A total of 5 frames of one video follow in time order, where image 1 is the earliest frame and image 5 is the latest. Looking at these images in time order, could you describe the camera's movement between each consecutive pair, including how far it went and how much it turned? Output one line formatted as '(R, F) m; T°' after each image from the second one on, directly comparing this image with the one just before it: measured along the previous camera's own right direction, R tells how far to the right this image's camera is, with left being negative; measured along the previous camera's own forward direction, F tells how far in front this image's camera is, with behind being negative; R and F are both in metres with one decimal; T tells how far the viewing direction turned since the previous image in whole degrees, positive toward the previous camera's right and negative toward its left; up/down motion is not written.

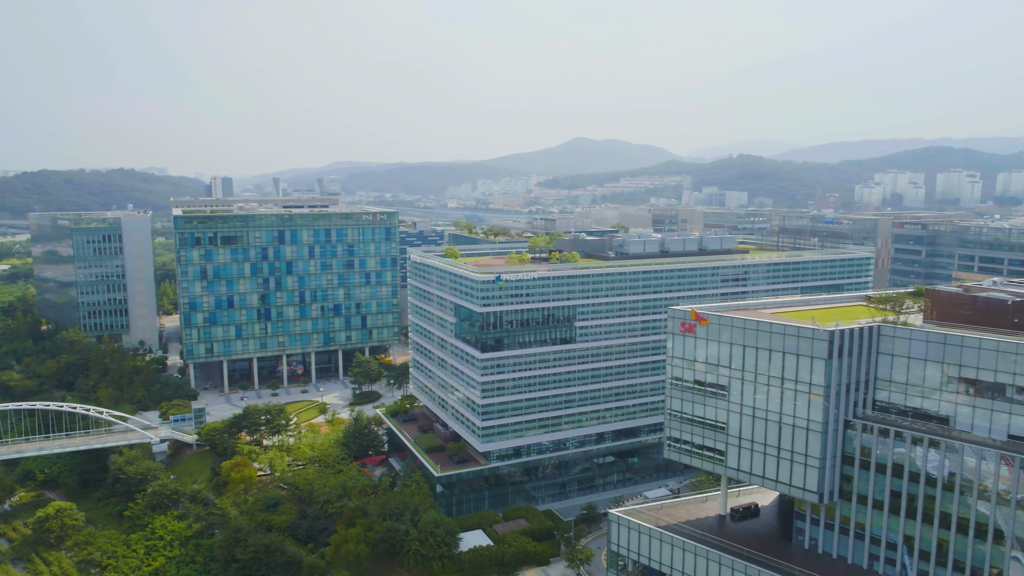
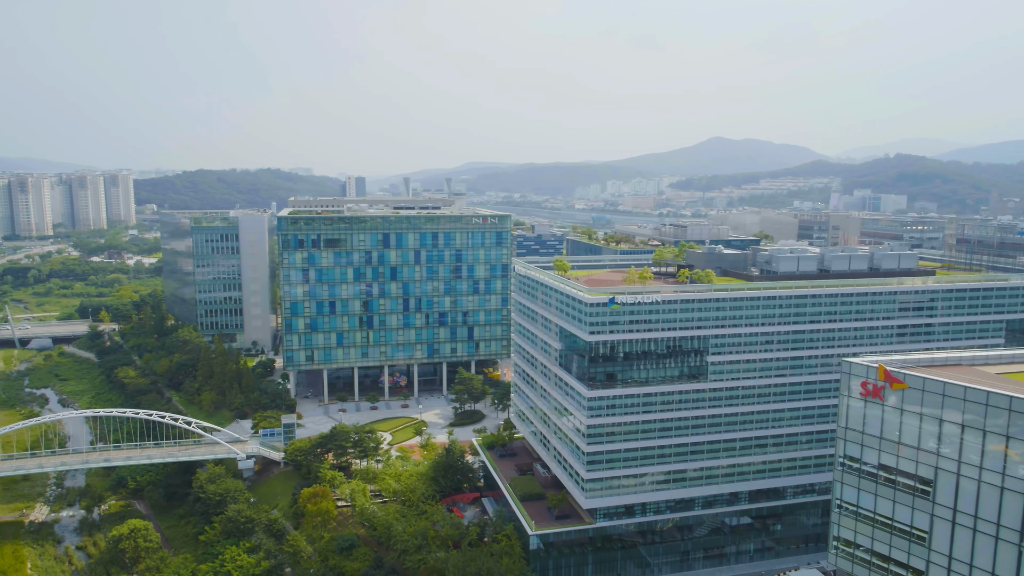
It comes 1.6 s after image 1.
(+0.6, +7.9) m; -10°
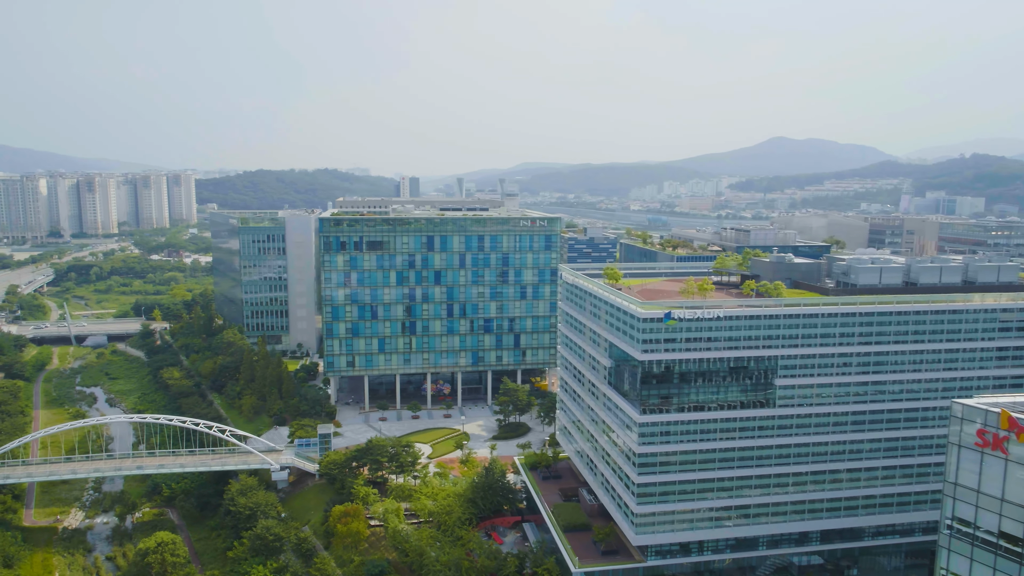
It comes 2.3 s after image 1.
(+0.4, +3.5) m; -4°
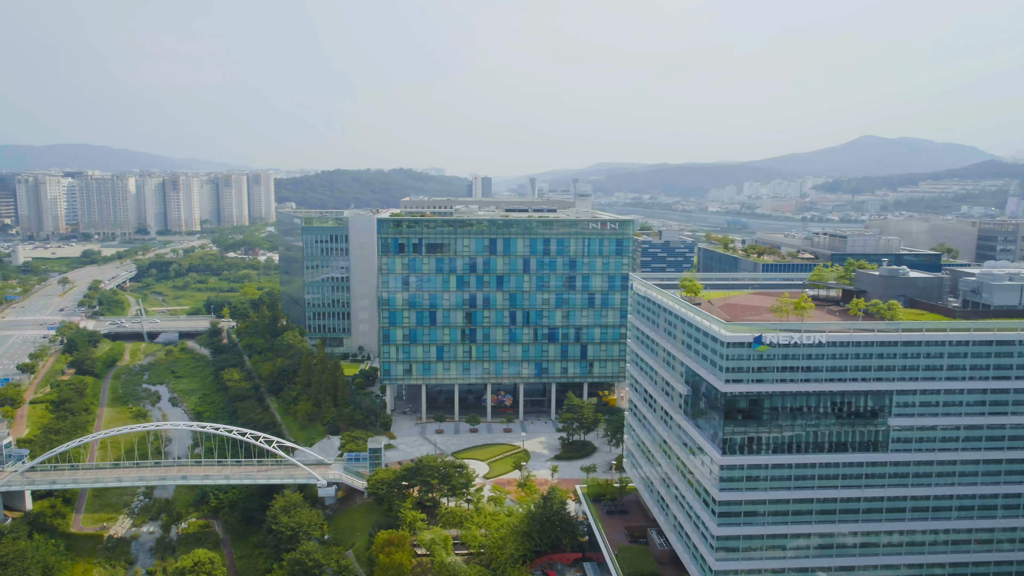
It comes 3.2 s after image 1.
(+0.5, +4.5) m; -6°
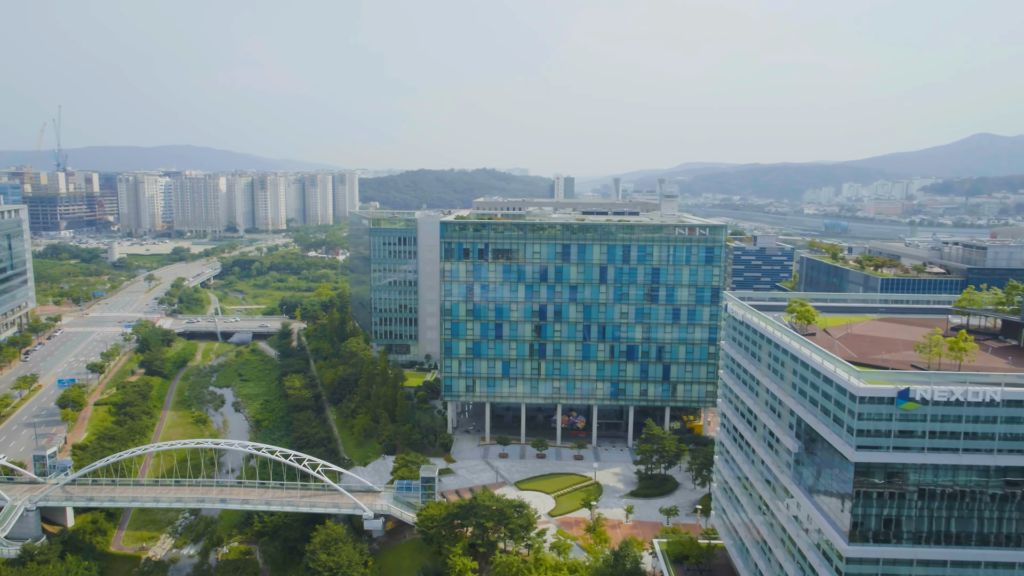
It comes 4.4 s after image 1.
(+0.7, +6.1) m; -7°
